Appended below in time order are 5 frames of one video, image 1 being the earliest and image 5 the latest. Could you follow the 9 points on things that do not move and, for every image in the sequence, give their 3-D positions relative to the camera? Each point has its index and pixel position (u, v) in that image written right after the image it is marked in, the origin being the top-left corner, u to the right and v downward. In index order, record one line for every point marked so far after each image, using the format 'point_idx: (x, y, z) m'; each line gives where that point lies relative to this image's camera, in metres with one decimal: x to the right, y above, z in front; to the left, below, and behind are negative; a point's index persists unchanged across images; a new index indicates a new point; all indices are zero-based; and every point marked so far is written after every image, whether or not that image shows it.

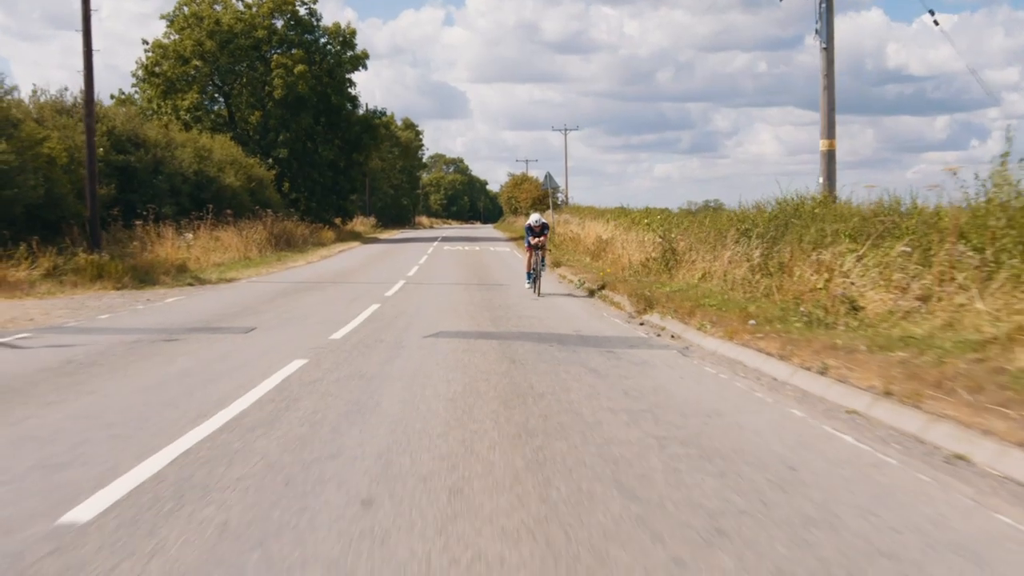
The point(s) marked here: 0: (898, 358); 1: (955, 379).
0: (+2.3, -0.4, +11.8) m
1: (+2.2, -0.5, +9.9) m
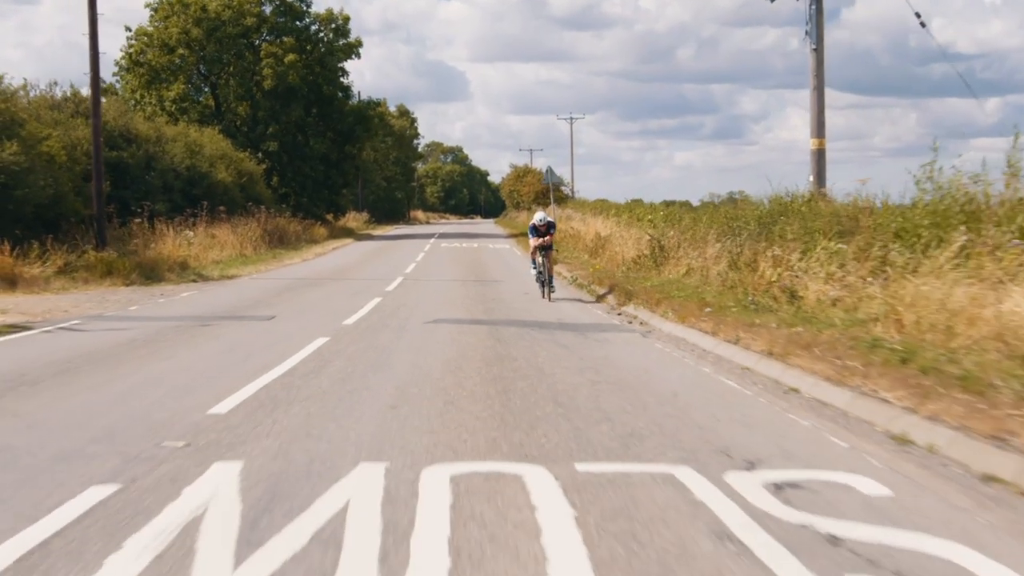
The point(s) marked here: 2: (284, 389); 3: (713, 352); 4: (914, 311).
0: (+2.2, -0.3, +15.2) m
1: (+2.1, -0.4, +13.4) m
2: (-1.2, -0.5, +10.3) m
3: (+1.6, -0.5, +15.6) m
4: (+2.9, -0.2, +14.4) m
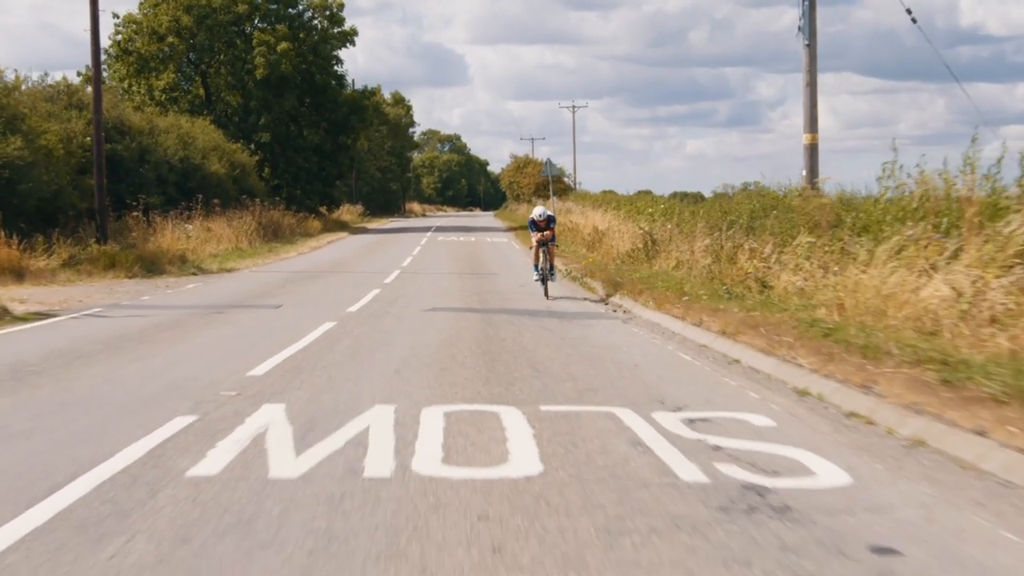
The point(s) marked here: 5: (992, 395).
0: (+2.1, -0.2, +17.2) m
1: (+2.0, -0.3, +15.4) m
2: (-1.3, -0.4, +12.2) m
3: (+1.5, -0.4, +17.6) m
4: (+2.8, -0.1, +16.4) m
5: (+1.7, -0.4, +7.3) m
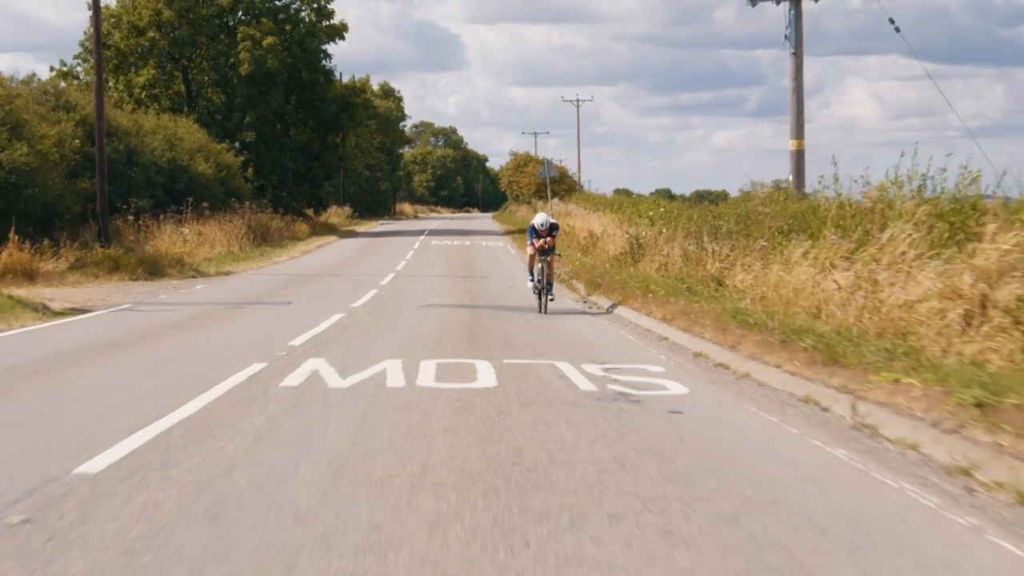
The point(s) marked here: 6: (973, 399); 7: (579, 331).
0: (+1.9, -0.2, +20.7) m
1: (+1.8, -0.2, +18.9) m
2: (-1.4, -0.4, +15.8) m
3: (+1.3, -0.4, +21.1) m
4: (+2.6, 0.0, +20.0) m
5: (+1.6, -0.3, +10.8) m
6: (+1.4, -0.4, +6.2) m
7: (+0.6, -0.4, +20.3) m
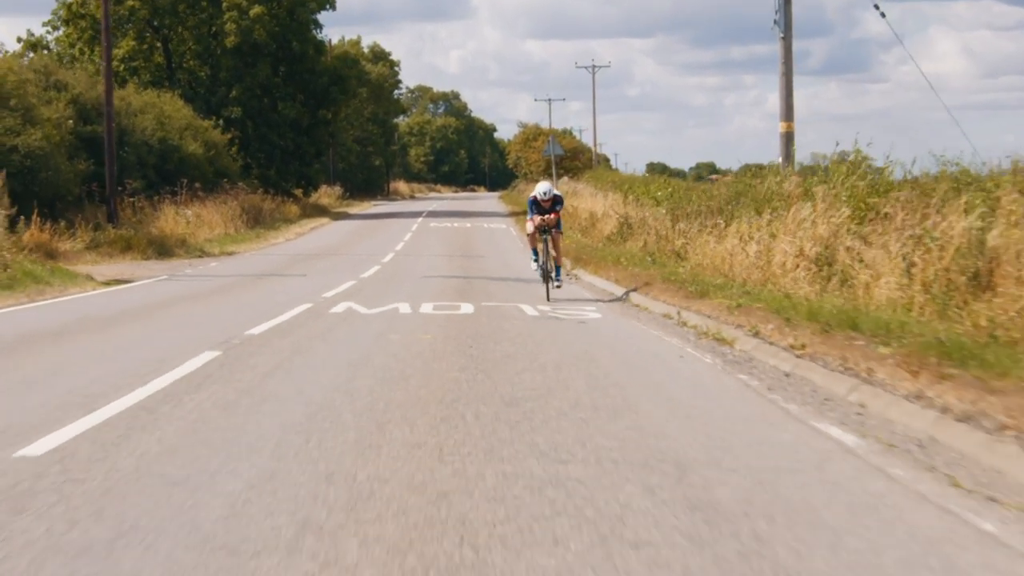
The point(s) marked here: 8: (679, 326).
0: (+1.6, +0.2, +25.4) m
1: (+1.6, +0.1, +23.6) m
2: (-1.7, 0.0, +20.5) m
3: (+1.0, 0.0, +25.8) m
4: (+2.4, +0.3, +24.6) m
5: (+1.4, 0.0, +15.5) m
6: (+1.2, -0.1, +10.9) m
7: (+0.4, 0.0, +25.0) m
8: (+0.9, -0.2, +11.0) m
